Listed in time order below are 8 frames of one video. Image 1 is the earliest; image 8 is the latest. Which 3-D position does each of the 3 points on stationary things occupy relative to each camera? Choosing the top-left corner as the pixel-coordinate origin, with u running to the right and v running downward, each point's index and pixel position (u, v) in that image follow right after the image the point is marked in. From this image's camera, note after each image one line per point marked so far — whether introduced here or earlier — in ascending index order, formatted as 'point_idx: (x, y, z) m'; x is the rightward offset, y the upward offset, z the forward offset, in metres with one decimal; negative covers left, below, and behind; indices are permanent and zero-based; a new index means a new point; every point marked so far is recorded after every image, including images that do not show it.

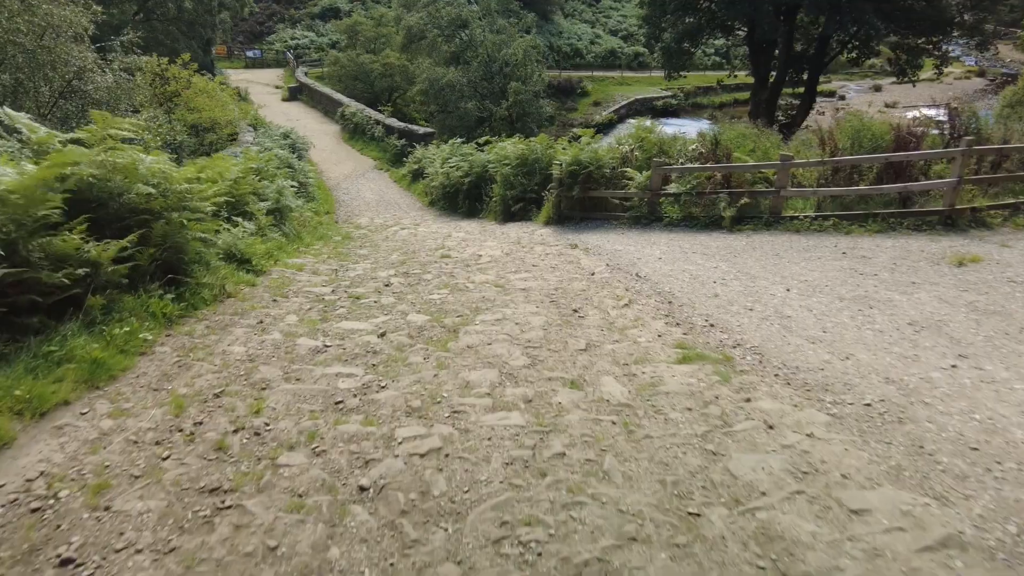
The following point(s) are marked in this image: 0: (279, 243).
0: (-3.4, +0.6, +9.5) m
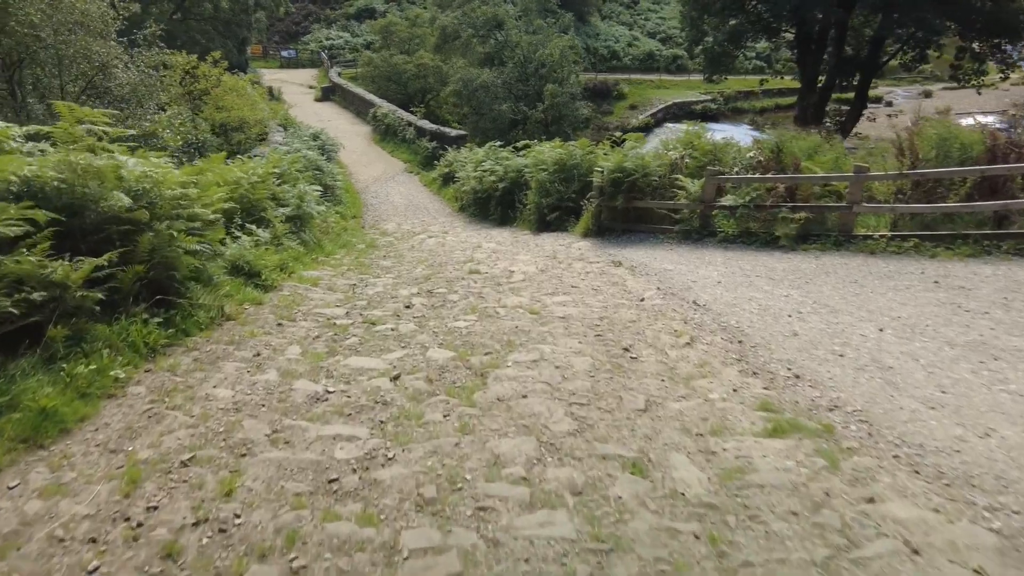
0: (-2.9, +0.5, +8.8) m
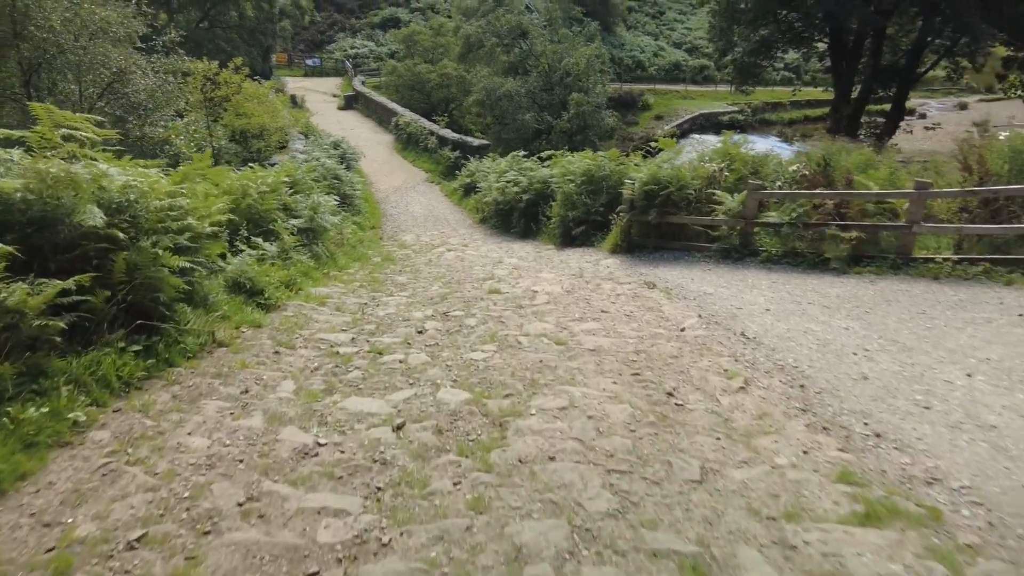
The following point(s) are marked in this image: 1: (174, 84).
0: (-2.6, +0.2, +8.2) m
1: (-8.0, +4.8, +15.4) m
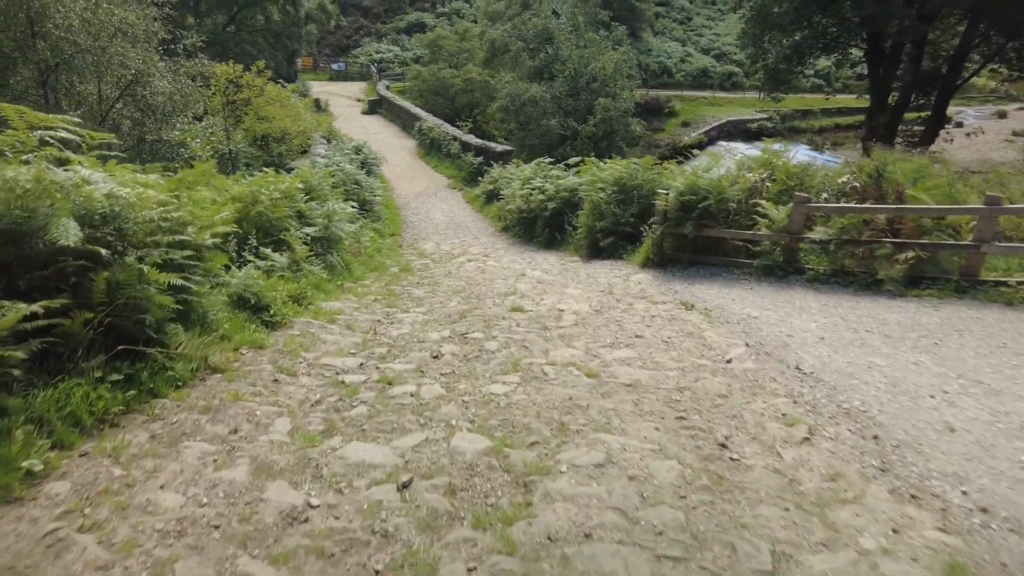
0: (-2.3, +0.1, +7.8) m
1: (-7.4, +4.7, +15.1) m
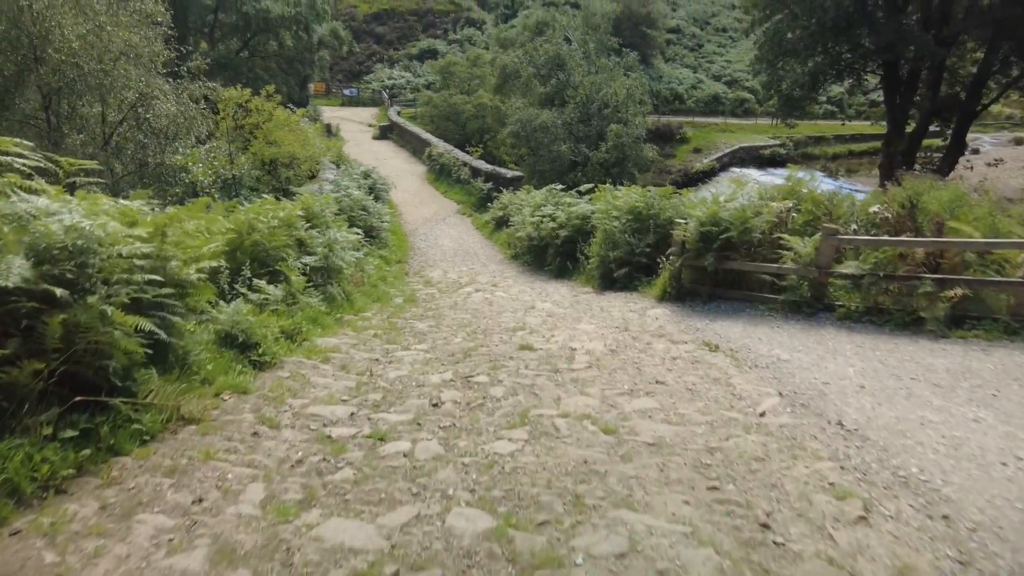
0: (-2.2, -0.3, +7.3) m
1: (-7.2, +4.1, +14.9) m
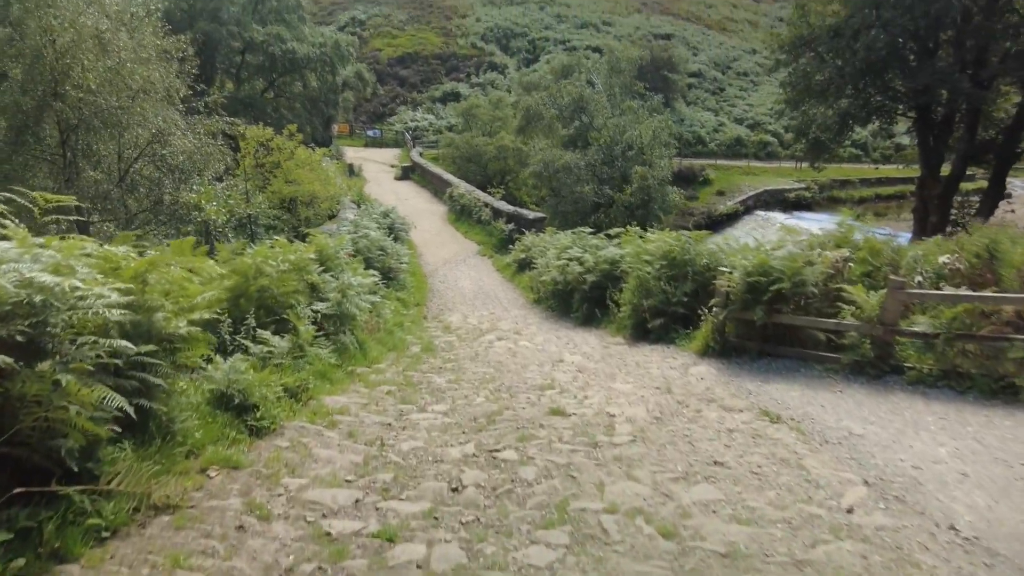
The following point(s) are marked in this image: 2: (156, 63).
0: (-1.9, -0.8, +6.6) m
1: (-6.6, +3.2, +14.6) m
2: (-7.6, +4.8, +13.9) m
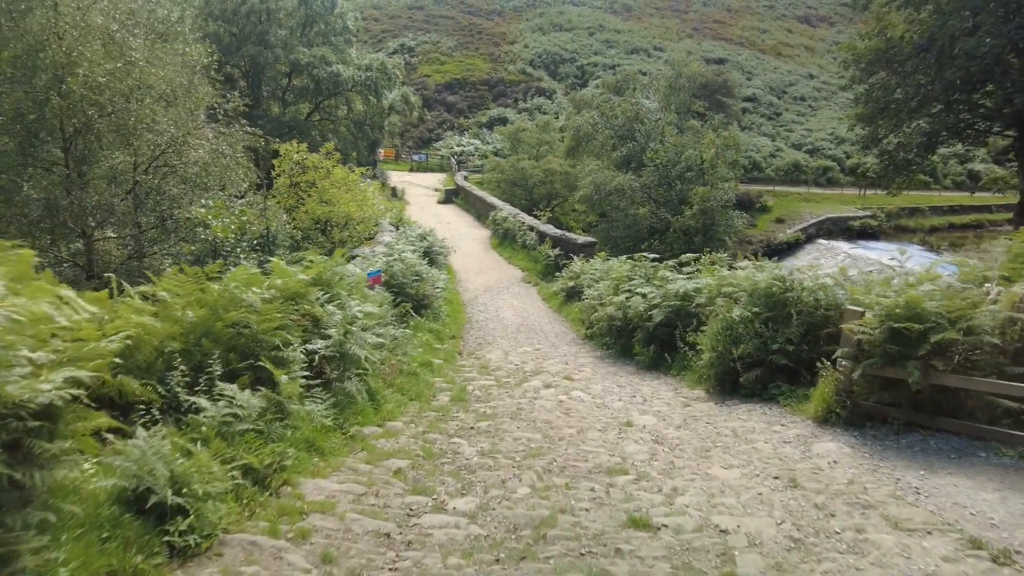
0: (-1.5, -1.1, +4.9) m
1: (-5.6, +2.6, +13.3) m
2: (-6.6, +4.3, +12.8) m
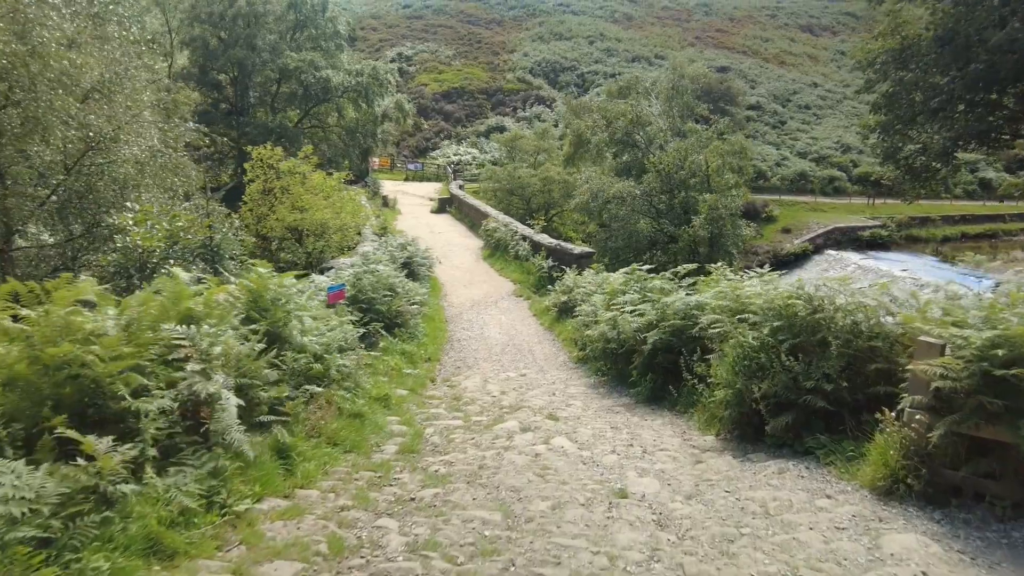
0: (-1.8, -1.2, +3.3) m
1: (-5.9, +2.3, +11.8) m
2: (-6.9, +4.0, +11.3) m
